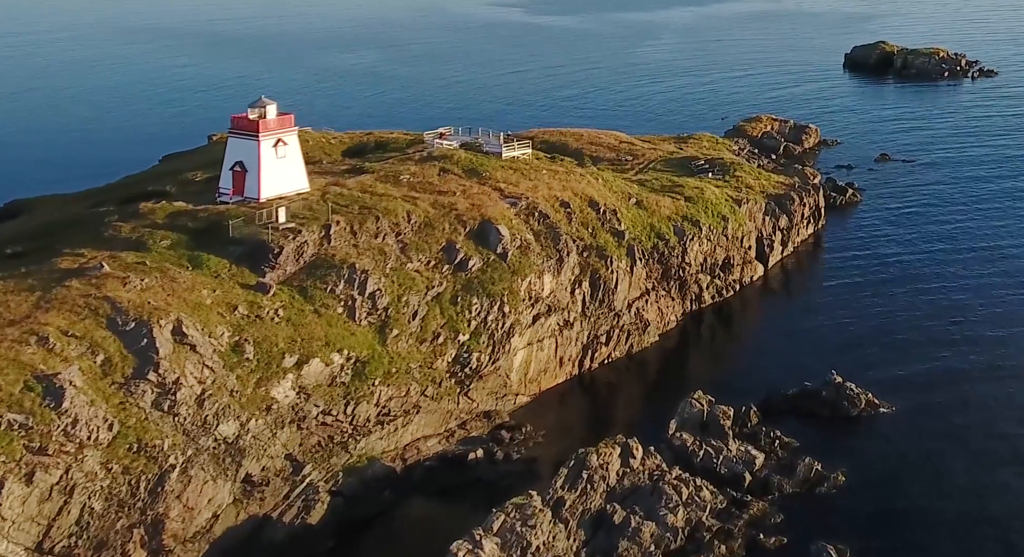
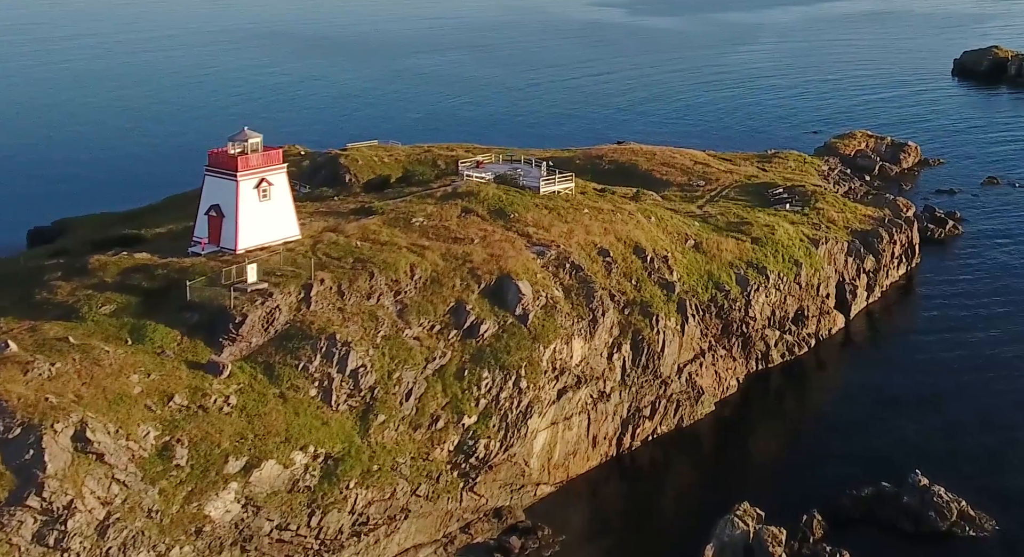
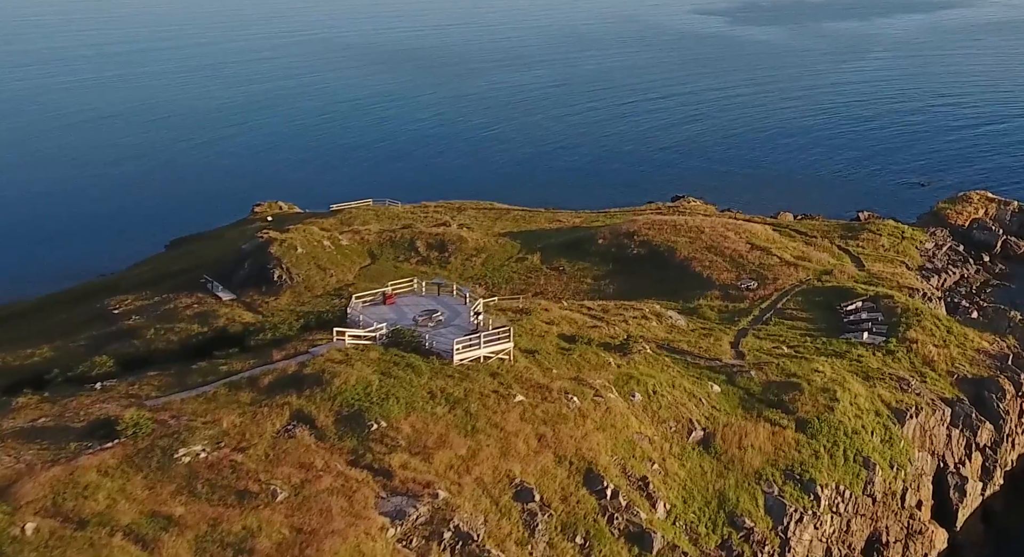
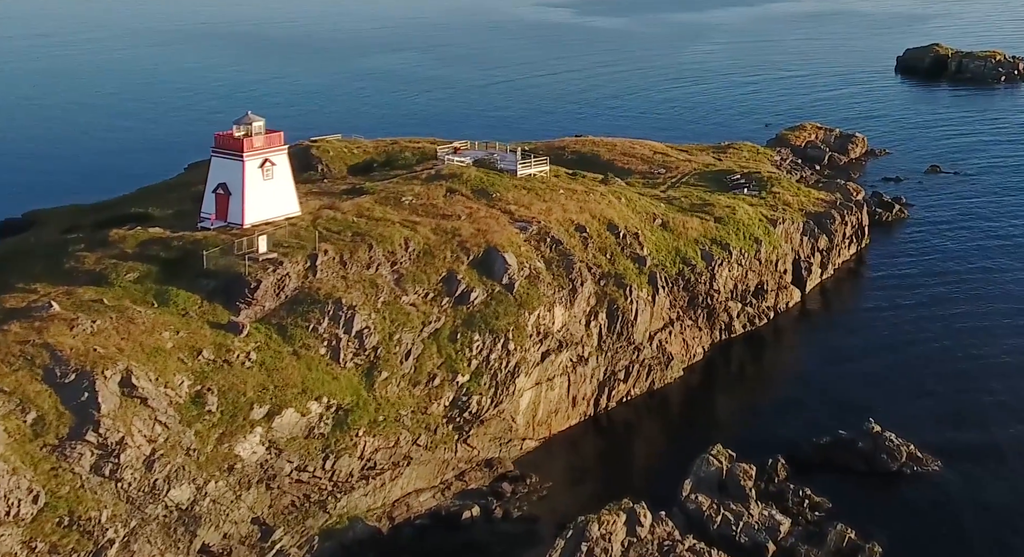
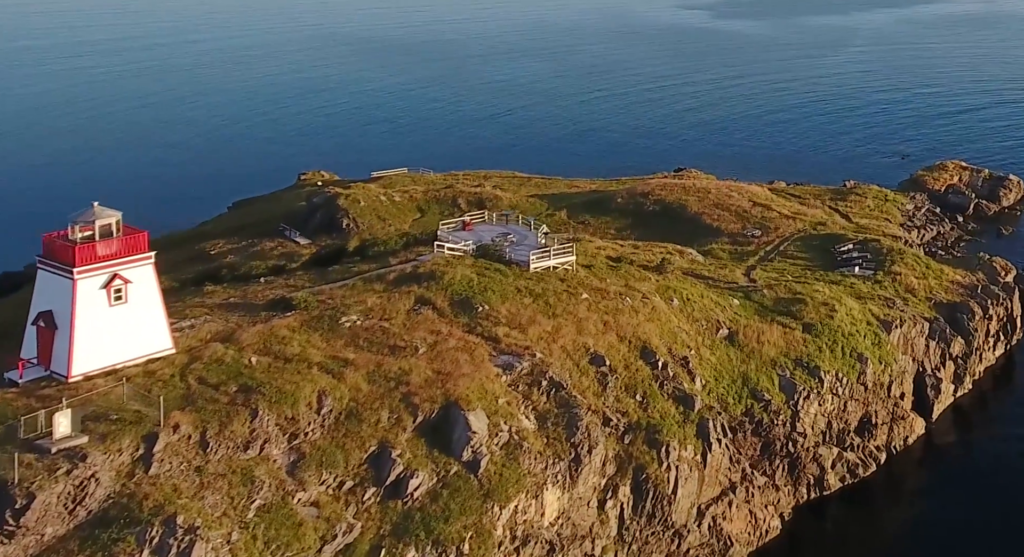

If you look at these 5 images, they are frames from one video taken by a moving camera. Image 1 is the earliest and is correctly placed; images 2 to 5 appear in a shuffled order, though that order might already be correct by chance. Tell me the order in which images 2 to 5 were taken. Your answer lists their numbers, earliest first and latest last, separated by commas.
4, 2, 5, 3
